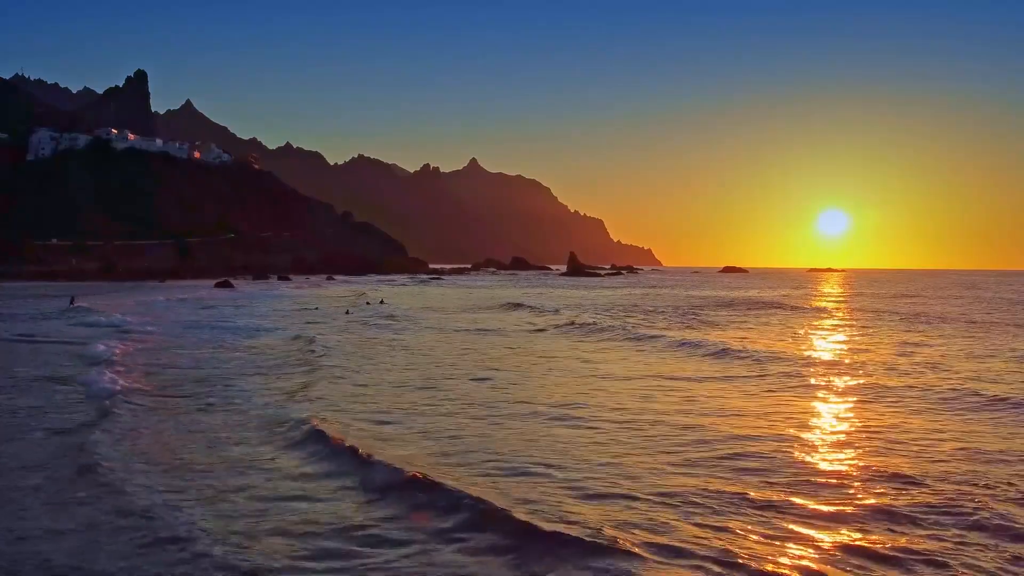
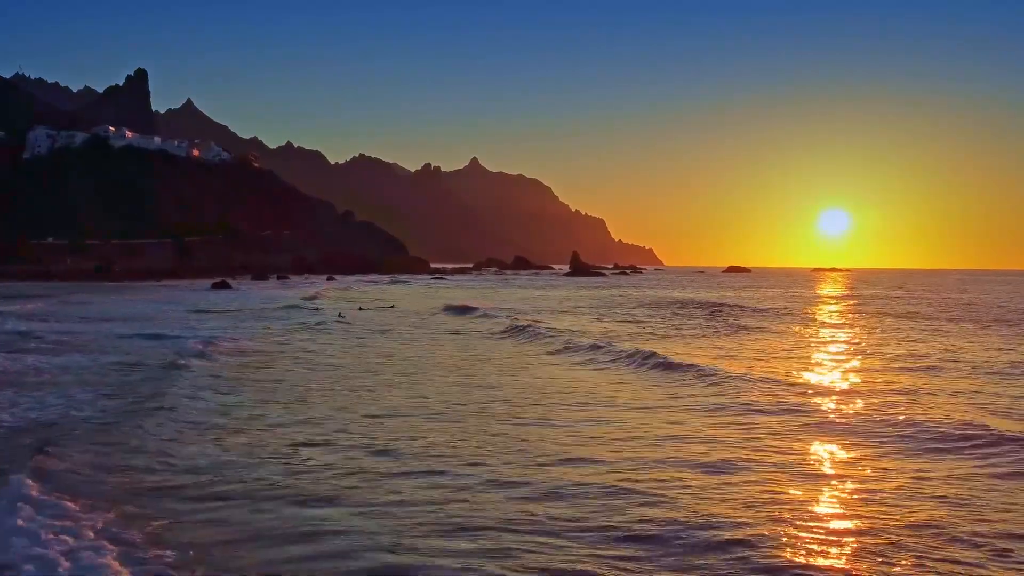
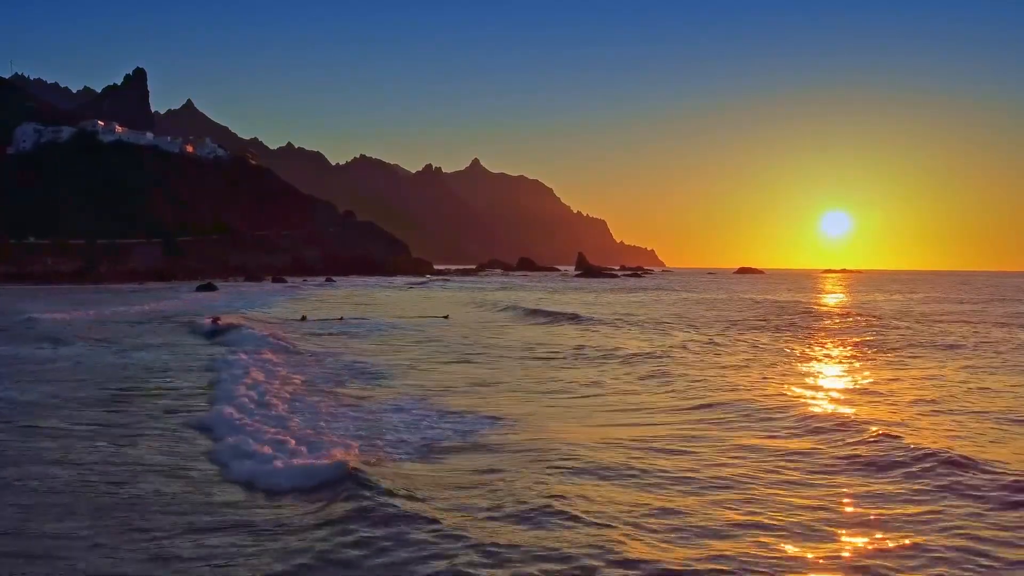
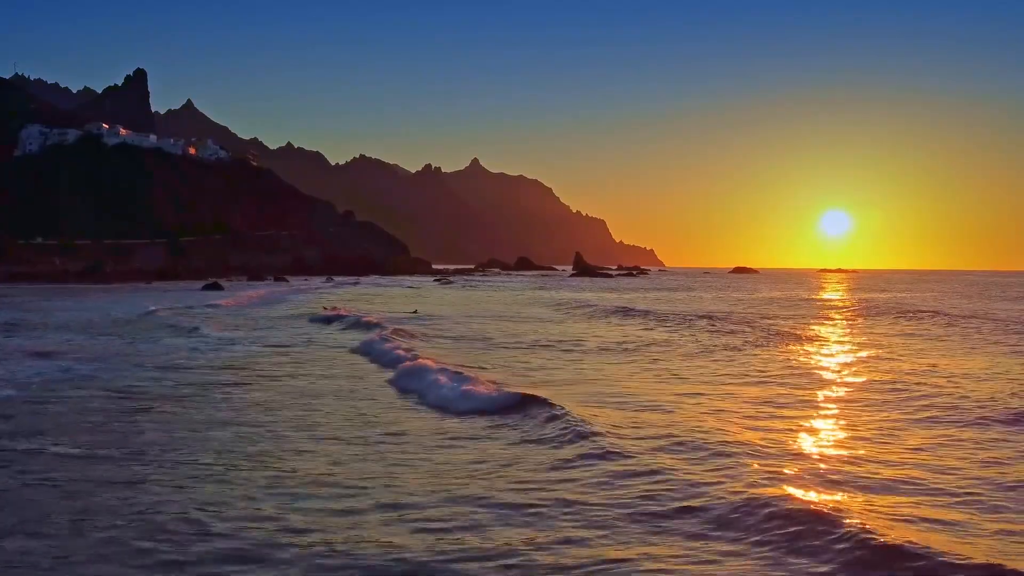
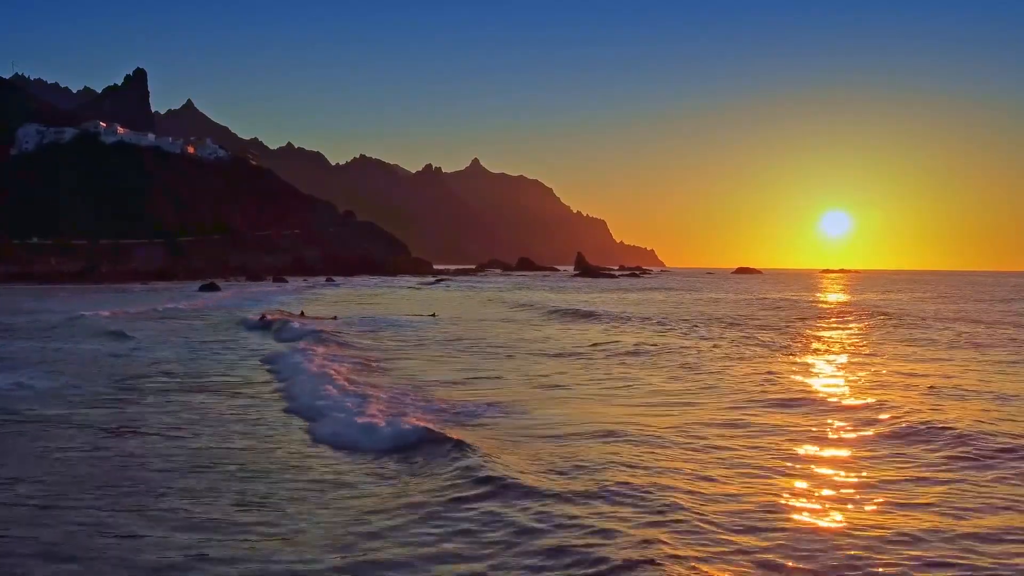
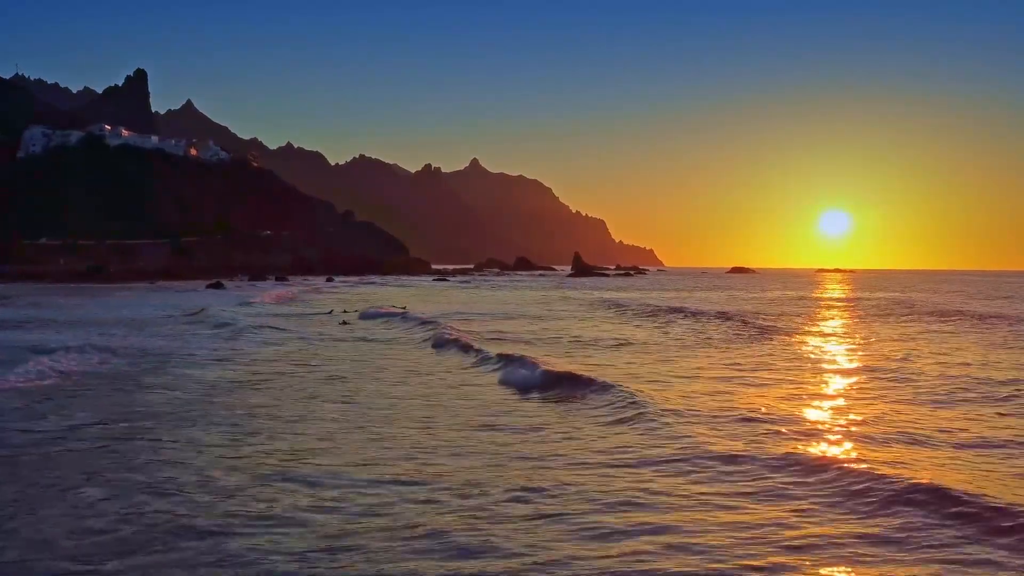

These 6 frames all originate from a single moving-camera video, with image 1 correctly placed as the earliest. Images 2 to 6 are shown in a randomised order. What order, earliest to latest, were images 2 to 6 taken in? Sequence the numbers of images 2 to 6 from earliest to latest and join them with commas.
2, 6, 4, 5, 3
